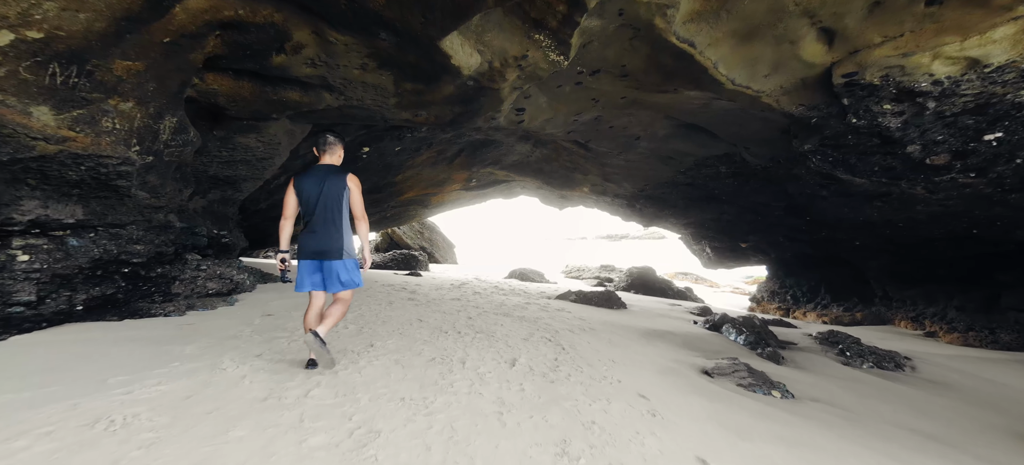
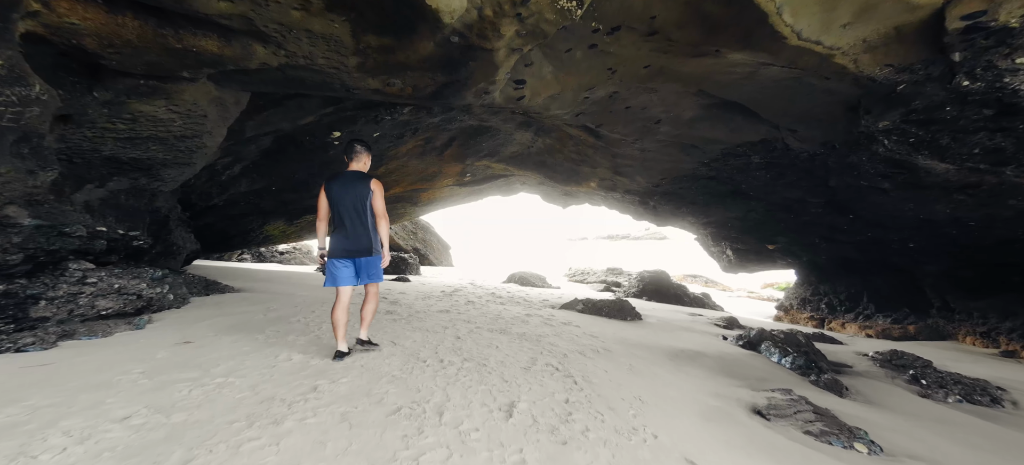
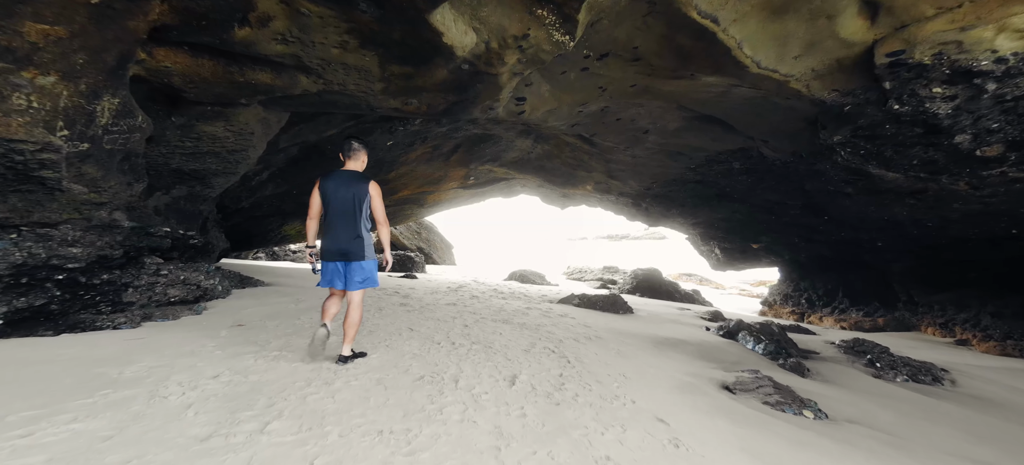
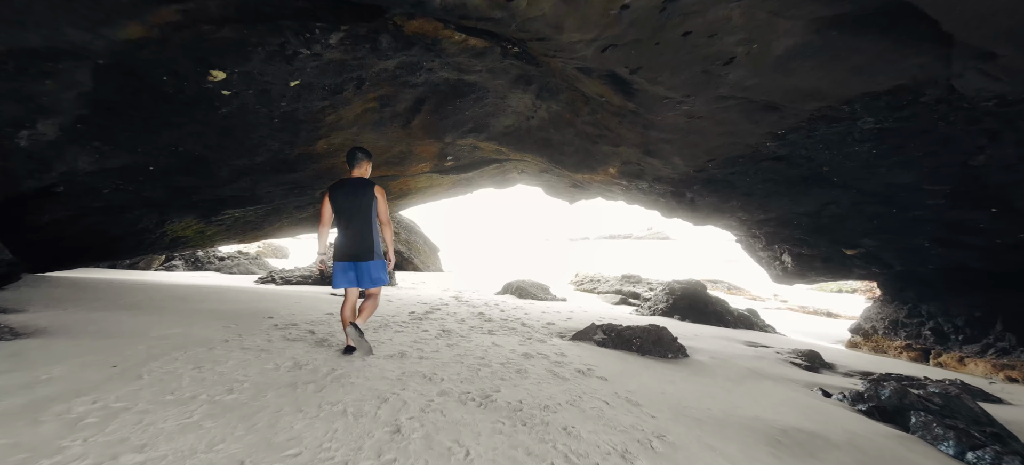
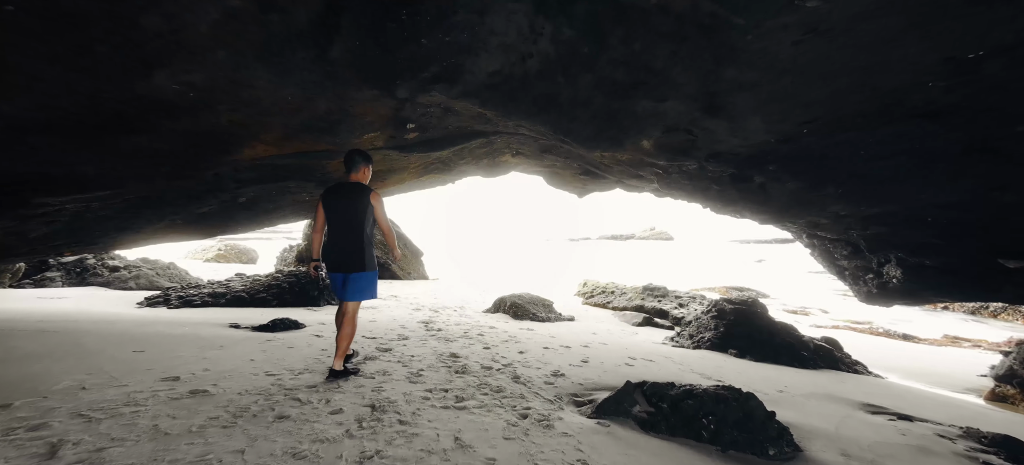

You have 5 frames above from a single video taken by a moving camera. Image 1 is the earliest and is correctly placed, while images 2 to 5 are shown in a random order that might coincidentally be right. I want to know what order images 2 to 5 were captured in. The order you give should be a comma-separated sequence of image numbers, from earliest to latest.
3, 2, 4, 5
